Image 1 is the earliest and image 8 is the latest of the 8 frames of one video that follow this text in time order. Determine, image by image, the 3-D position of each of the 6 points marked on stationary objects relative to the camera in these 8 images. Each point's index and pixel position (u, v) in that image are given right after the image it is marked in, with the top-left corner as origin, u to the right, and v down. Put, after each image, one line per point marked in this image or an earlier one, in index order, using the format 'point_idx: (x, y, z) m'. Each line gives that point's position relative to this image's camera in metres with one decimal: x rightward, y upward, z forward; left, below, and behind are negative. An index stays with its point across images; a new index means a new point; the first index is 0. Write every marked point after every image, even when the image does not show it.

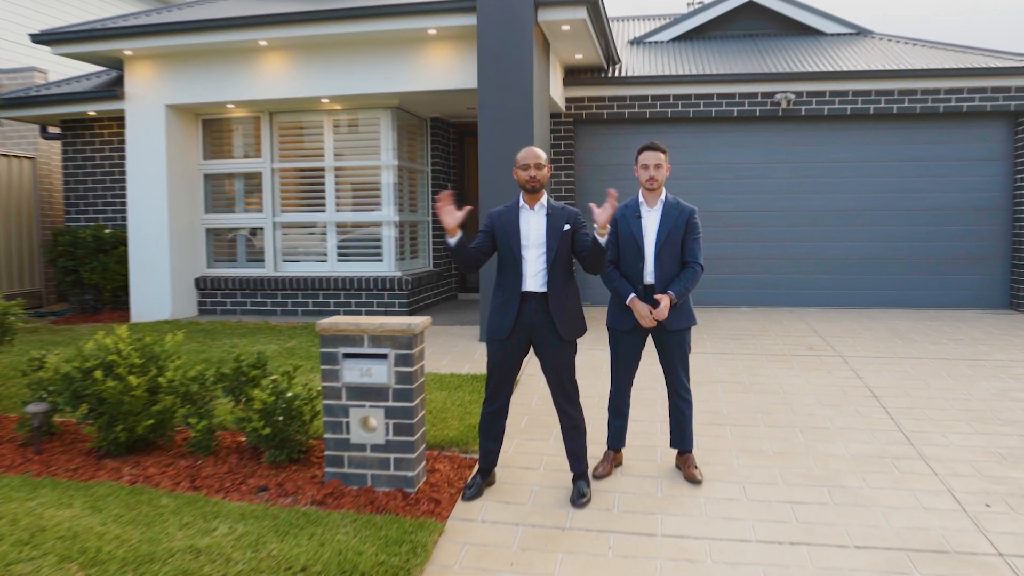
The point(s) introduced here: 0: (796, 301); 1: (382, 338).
0: (+2.2, -0.2, +9.9) m
1: (-0.4, -0.2, +4.7) m
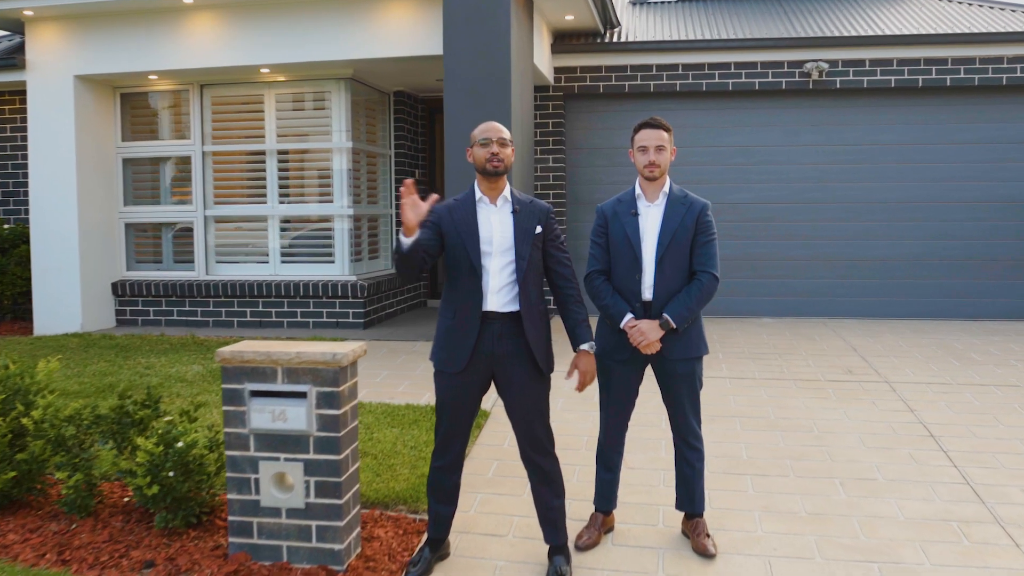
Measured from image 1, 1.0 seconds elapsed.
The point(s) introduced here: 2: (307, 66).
0: (+2.1, -0.1, +8.7) m
1: (-0.6, -0.2, +3.5) m
2: (-1.2, +1.3, +7.7) m
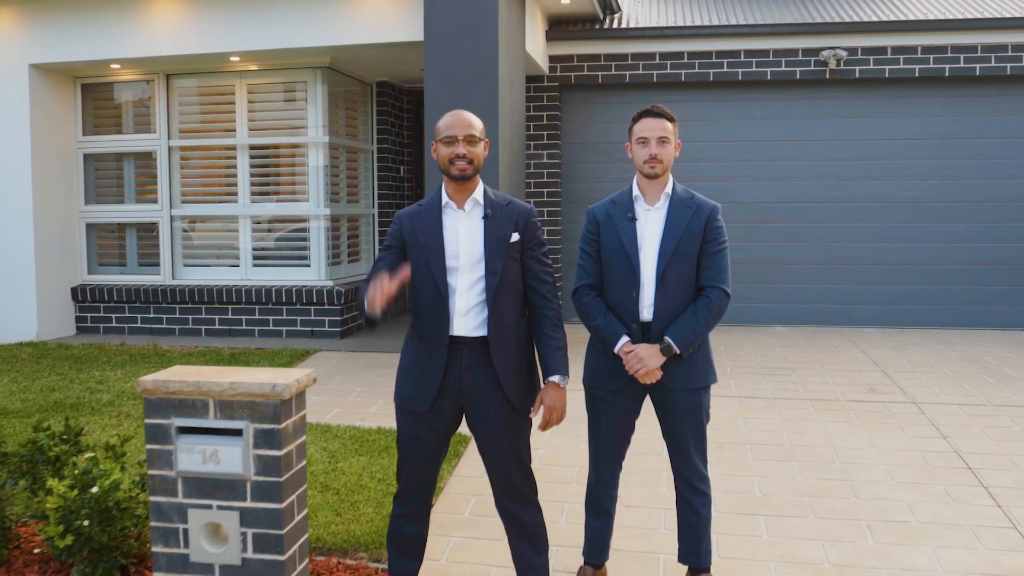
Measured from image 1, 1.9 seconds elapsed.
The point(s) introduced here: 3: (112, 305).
0: (+2.0, -0.2, +8.2) m
1: (-0.6, -0.3, +3.0) m
2: (-1.3, +1.3, +7.1) m
3: (-2.5, -0.1, +7.9) m
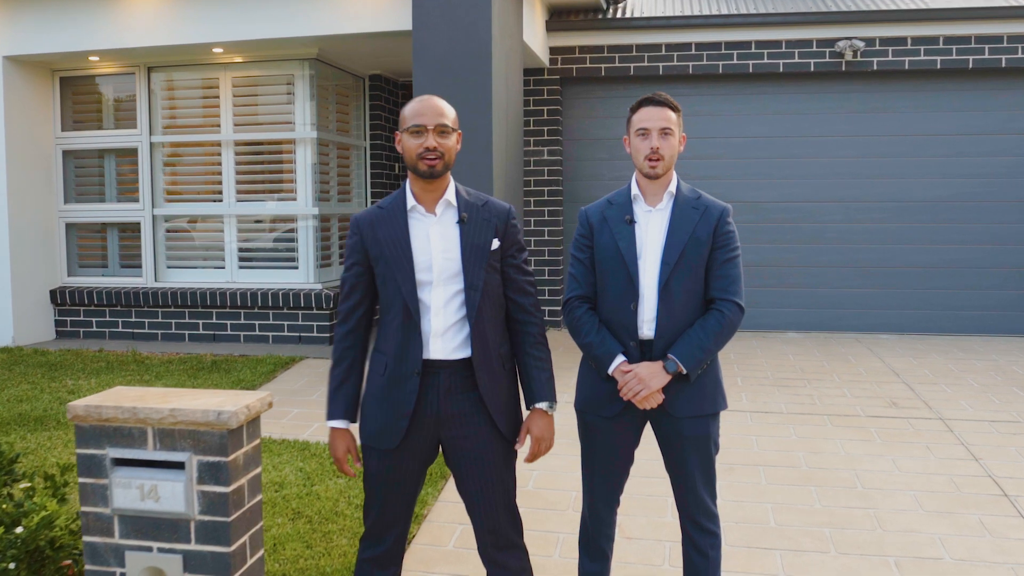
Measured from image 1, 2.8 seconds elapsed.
0: (+2.0, -0.2, +7.8) m
1: (-0.7, -0.3, +2.6) m
2: (-1.3, +1.3, +6.8) m
3: (-2.5, -0.1, +7.6) m
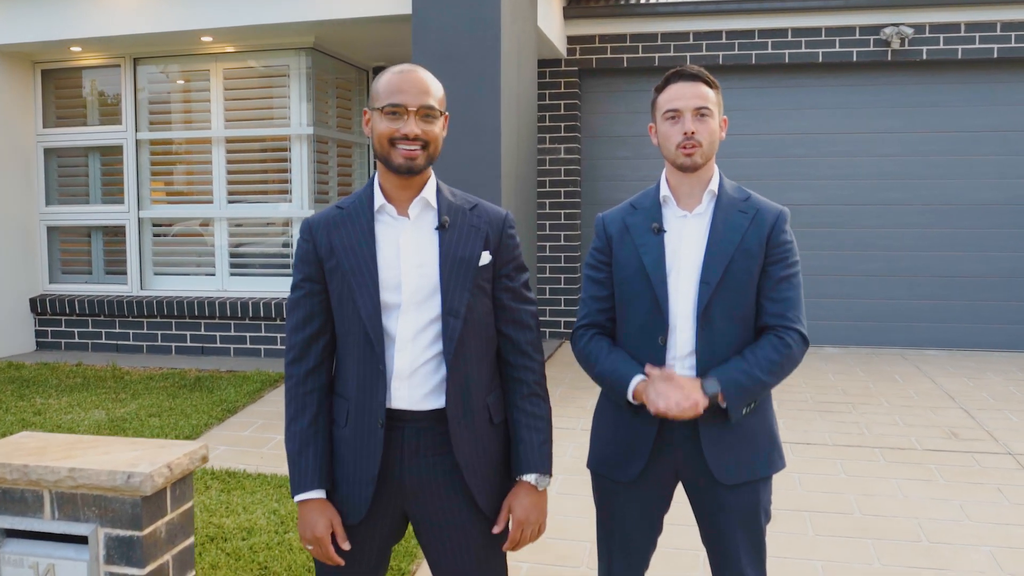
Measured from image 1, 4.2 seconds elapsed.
0: (+2.1, -0.3, +7.2) m
1: (-0.7, -0.3, +2.0) m
2: (-1.2, +1.2, +6.2) m
3: (-2.4, -0.2, +7.0) m
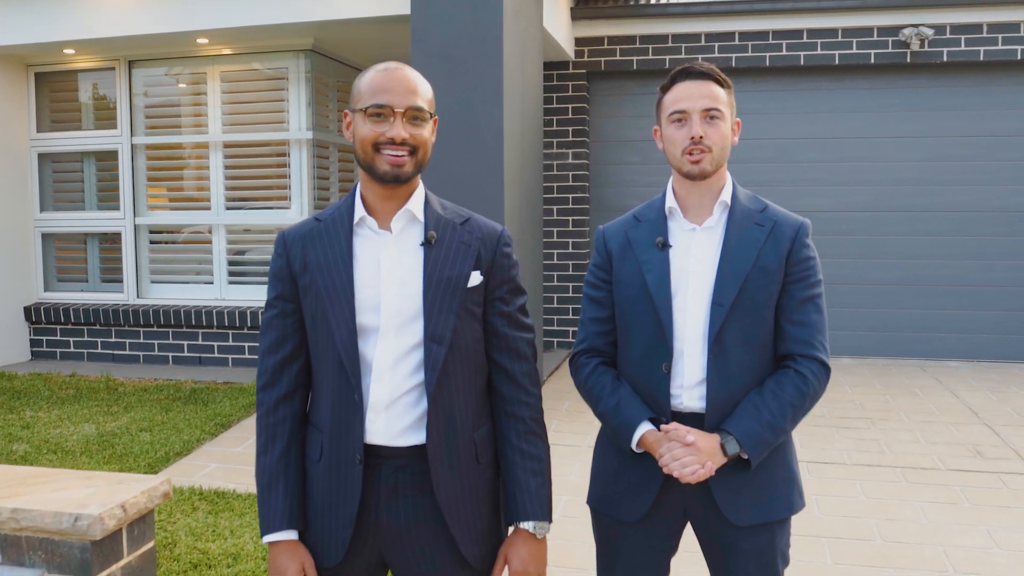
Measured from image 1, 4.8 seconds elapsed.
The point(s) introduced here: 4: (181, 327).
0: (+2.1, -0.3, +6.9) m
1: (-0.7, -0.4, +1.9) m
2: (-1.2, +1.2, +6.0) m
3: (-2.4, -0.2, +6.9) m
4: (-1.7, -0.2, +6.6) m
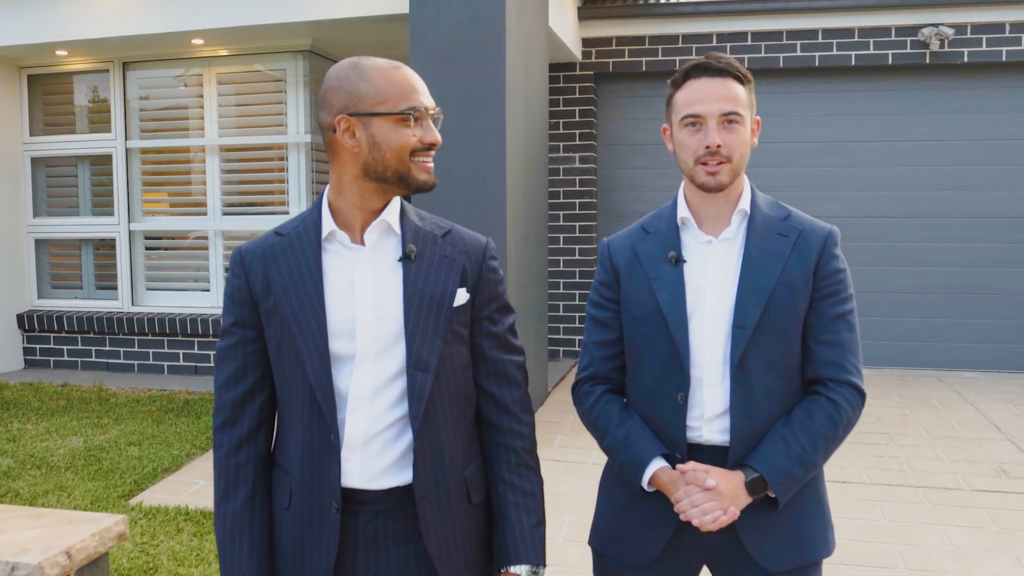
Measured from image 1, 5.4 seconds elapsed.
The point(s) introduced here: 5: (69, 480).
0: (+2.2, -0.3, +6.7) m
1: (-0.7, -0.4, +1.7) m
2: (-1.2, +1.1, +5.9) m
3: (-2.3, -0.2, +6.7) m
4: (-1.7, -0.2, +6.4) m
5: (-1.4, -0.6, +4.2) m
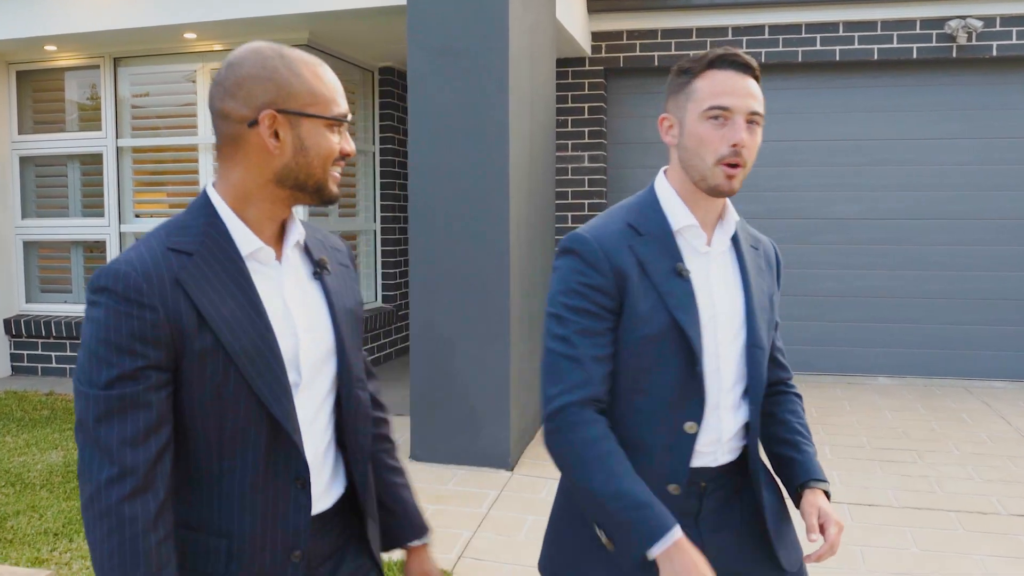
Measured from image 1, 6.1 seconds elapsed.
0: (+2.2, -0.4, +6.5) m
1: (-0.7, -0.4, +1.4) m
2: (-1.1, +1.1, +5.6) m
3: (-2.3, -0.3, +6.5) m
4: (-1.6, -0.3, +6.2) m
5: (-1.4, -0.6, +4.0) m
